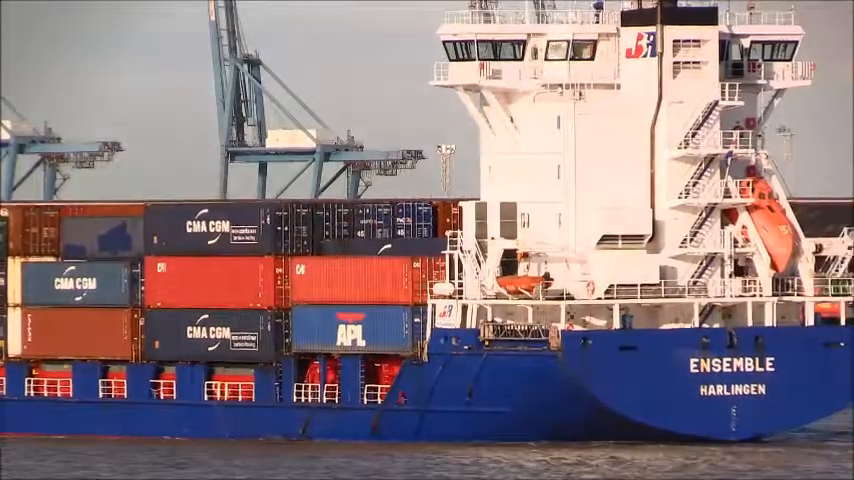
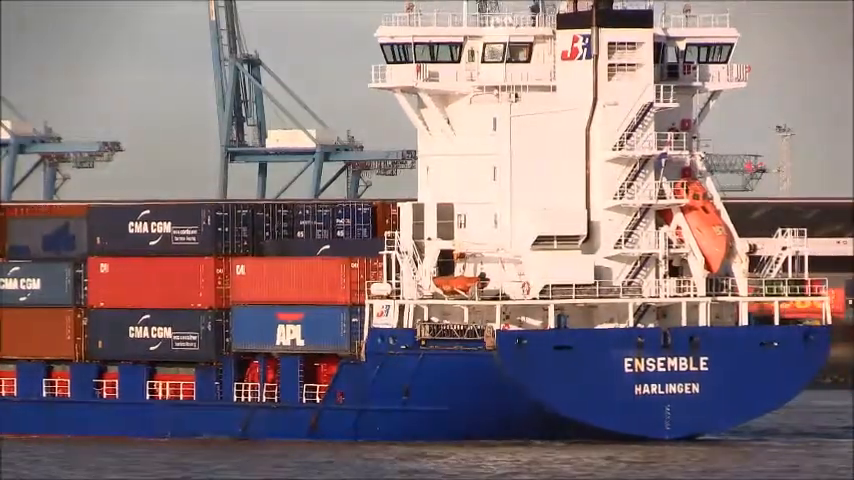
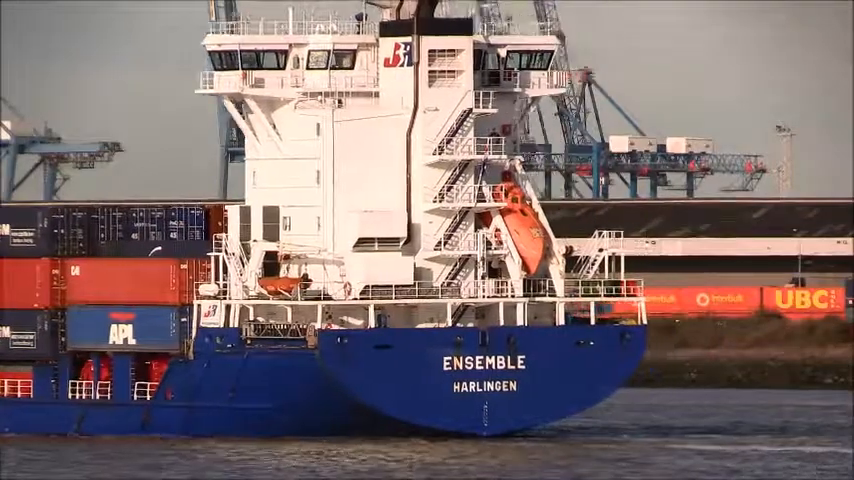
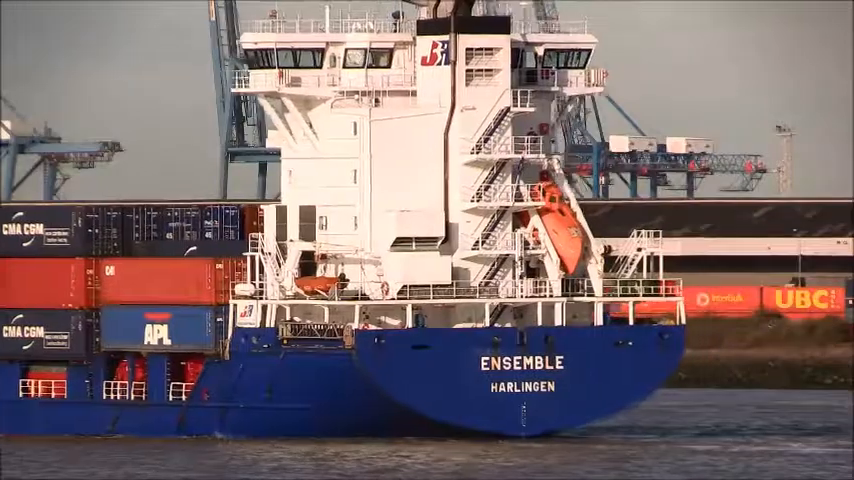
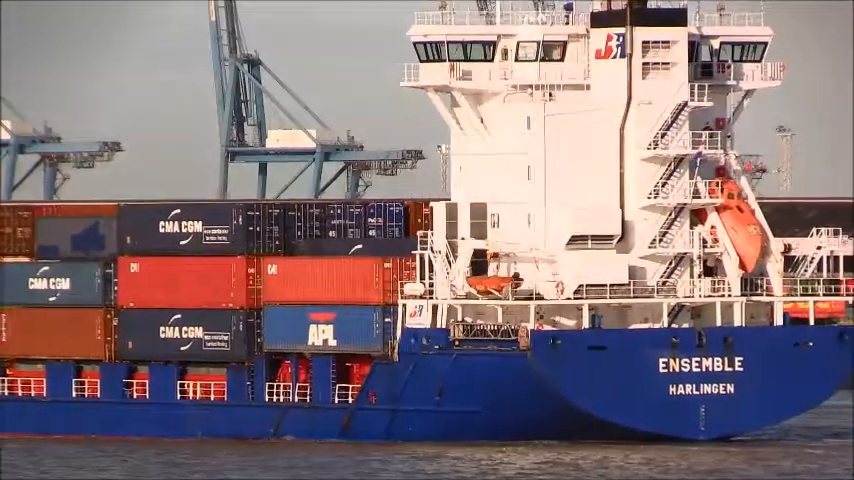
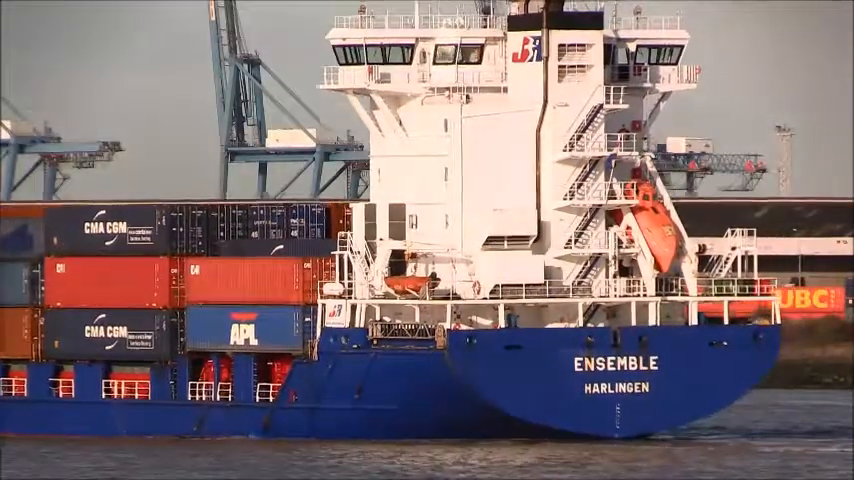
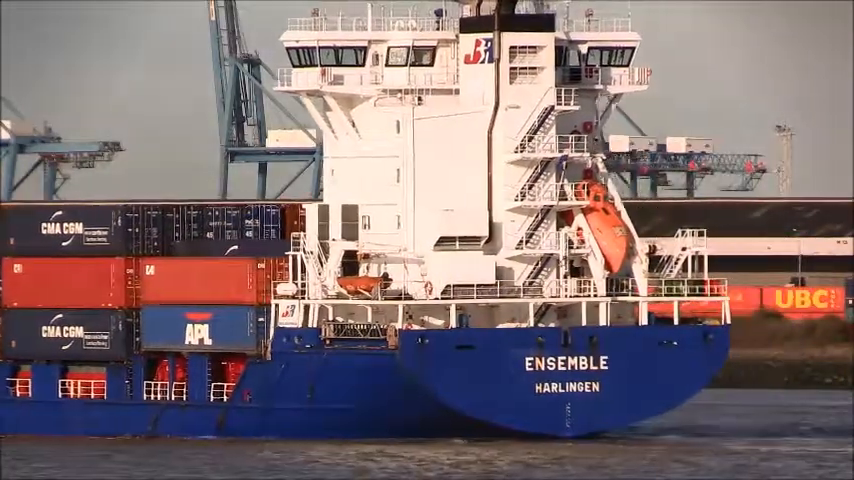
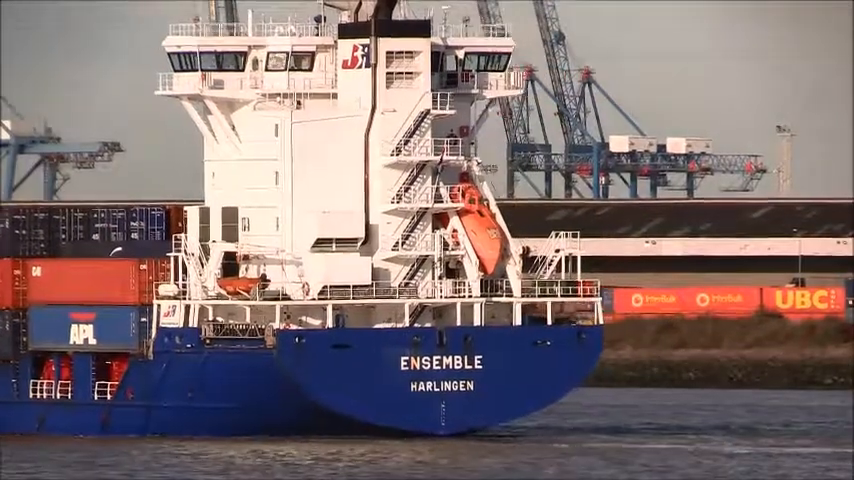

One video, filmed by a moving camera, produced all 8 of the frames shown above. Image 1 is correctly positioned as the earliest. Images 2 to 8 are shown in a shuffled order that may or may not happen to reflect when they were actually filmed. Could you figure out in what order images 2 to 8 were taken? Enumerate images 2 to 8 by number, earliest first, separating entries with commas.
5, 2, 6, 7, 4, 3, 8
